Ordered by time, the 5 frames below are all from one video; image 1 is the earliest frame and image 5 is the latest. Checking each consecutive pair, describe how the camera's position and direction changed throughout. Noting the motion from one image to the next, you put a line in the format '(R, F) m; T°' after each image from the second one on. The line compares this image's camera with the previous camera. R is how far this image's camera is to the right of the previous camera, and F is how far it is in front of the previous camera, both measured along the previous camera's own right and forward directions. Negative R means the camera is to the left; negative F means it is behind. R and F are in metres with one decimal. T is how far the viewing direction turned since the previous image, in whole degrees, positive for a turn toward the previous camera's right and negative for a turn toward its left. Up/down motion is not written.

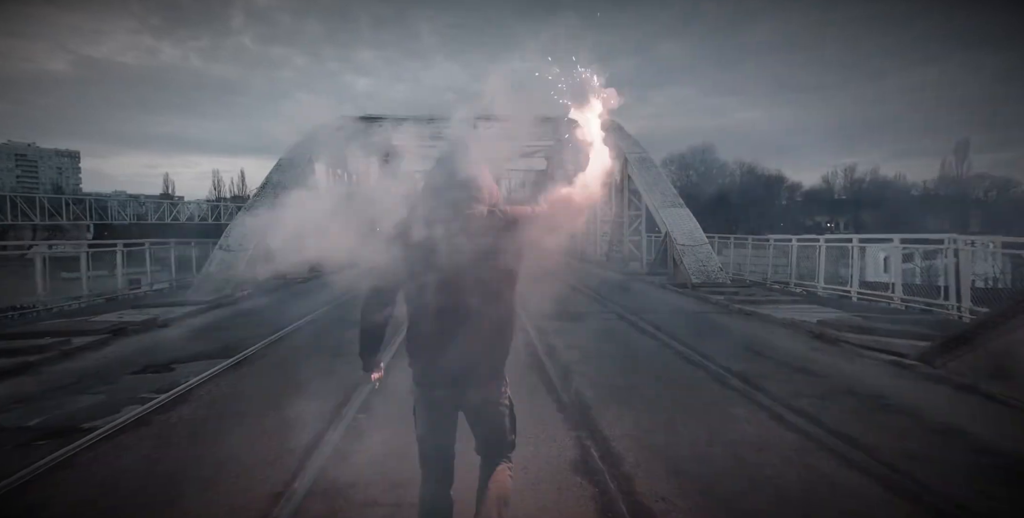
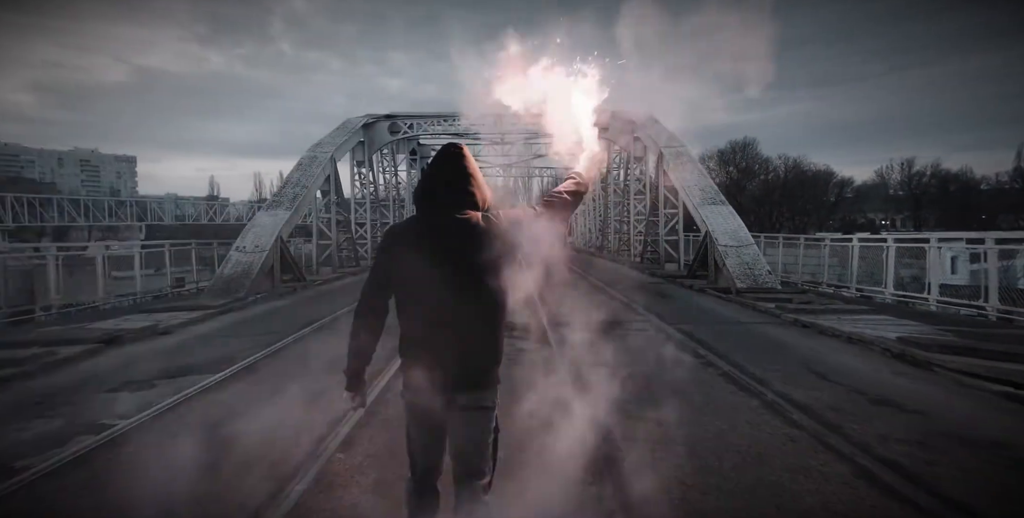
(+0.2, +1.0) m; -3°
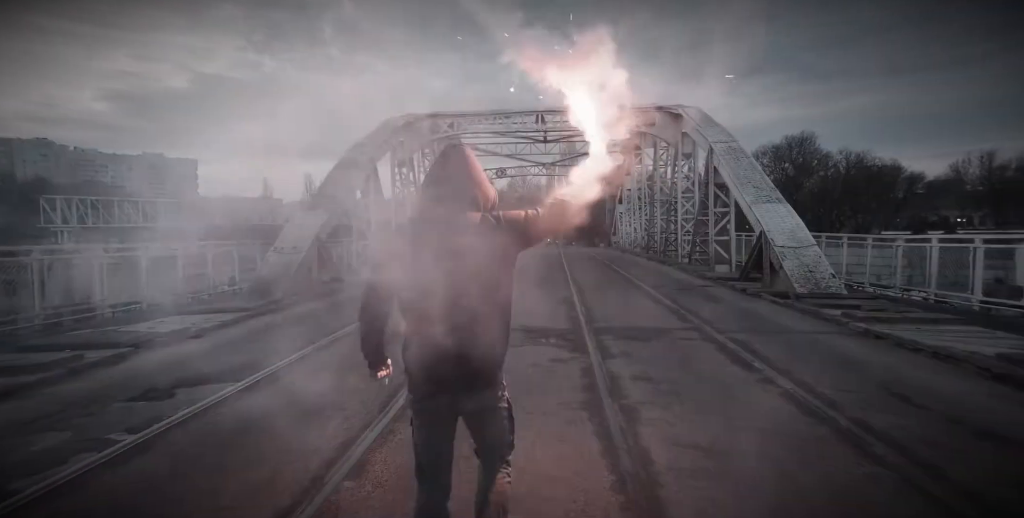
(+0.1, +0.6) m; -4°
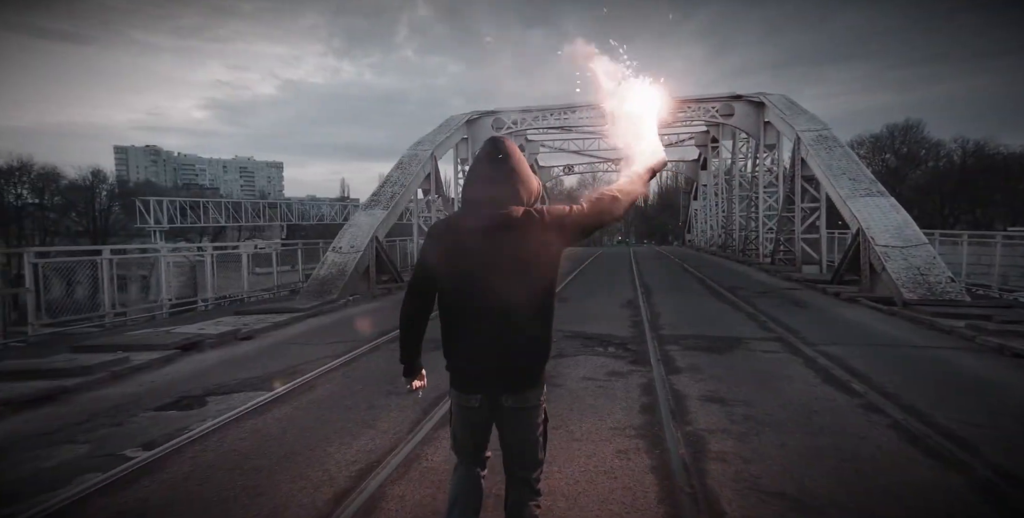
(+0.2, +0.8) m; -7°
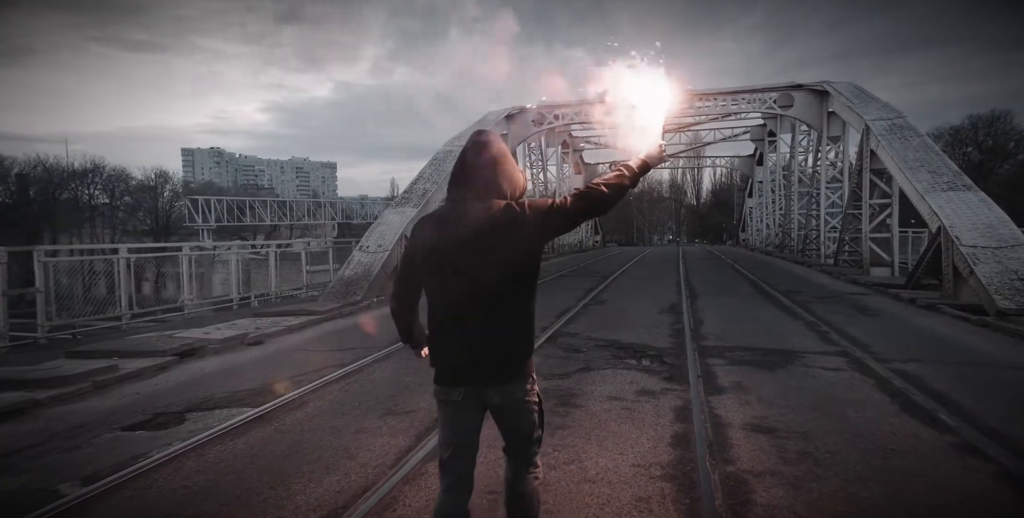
(+0.3, +0.9) m; -5°
